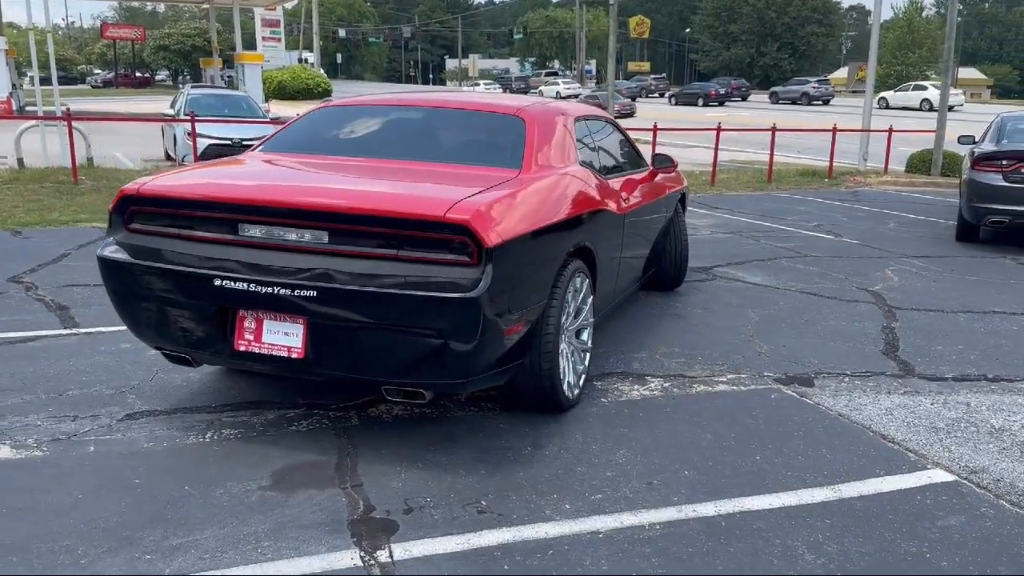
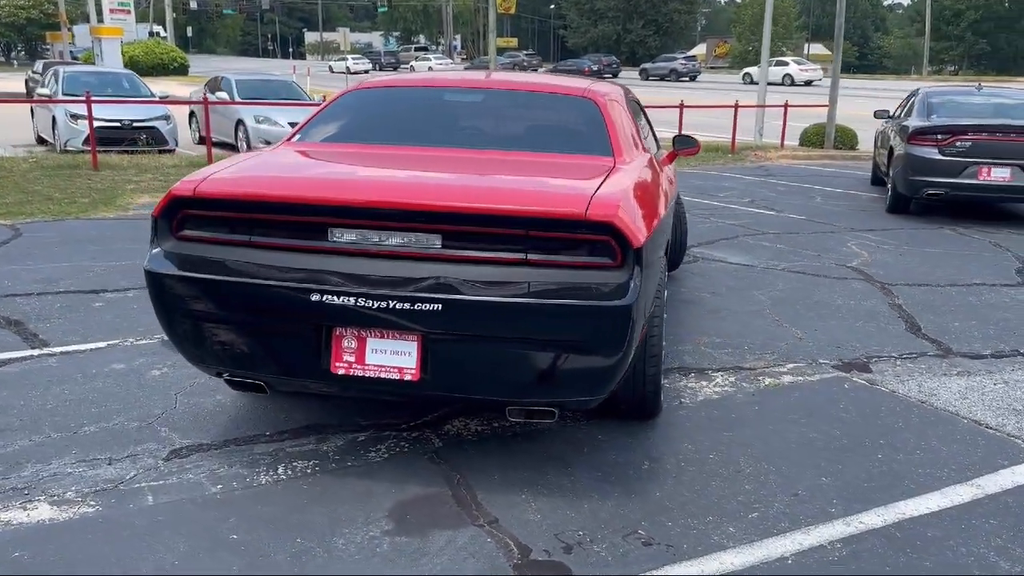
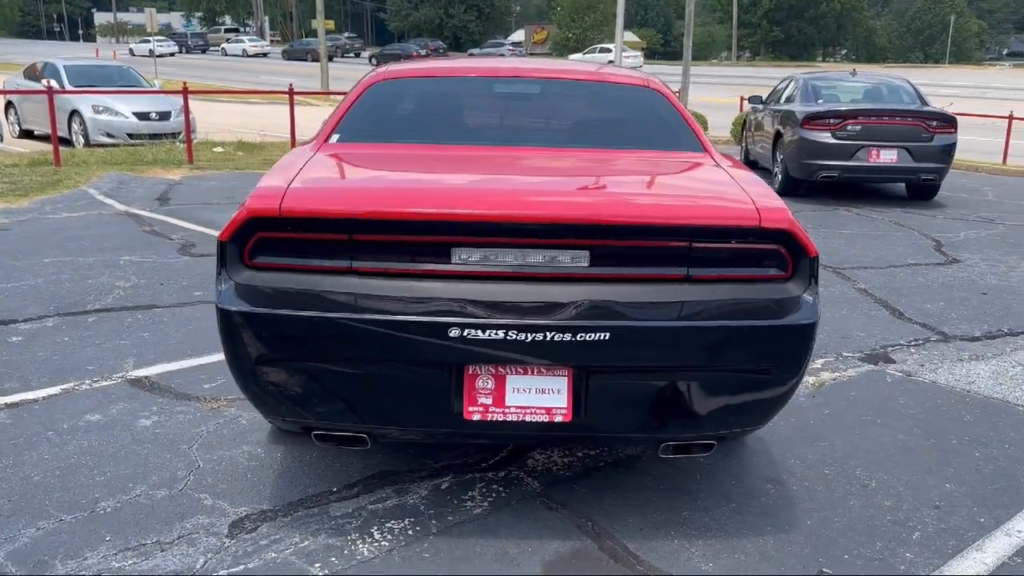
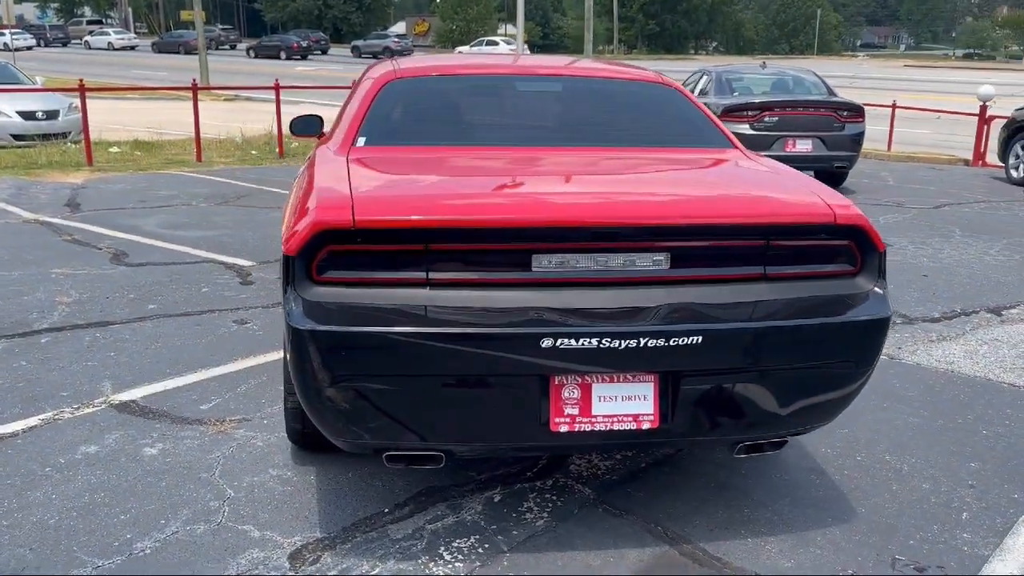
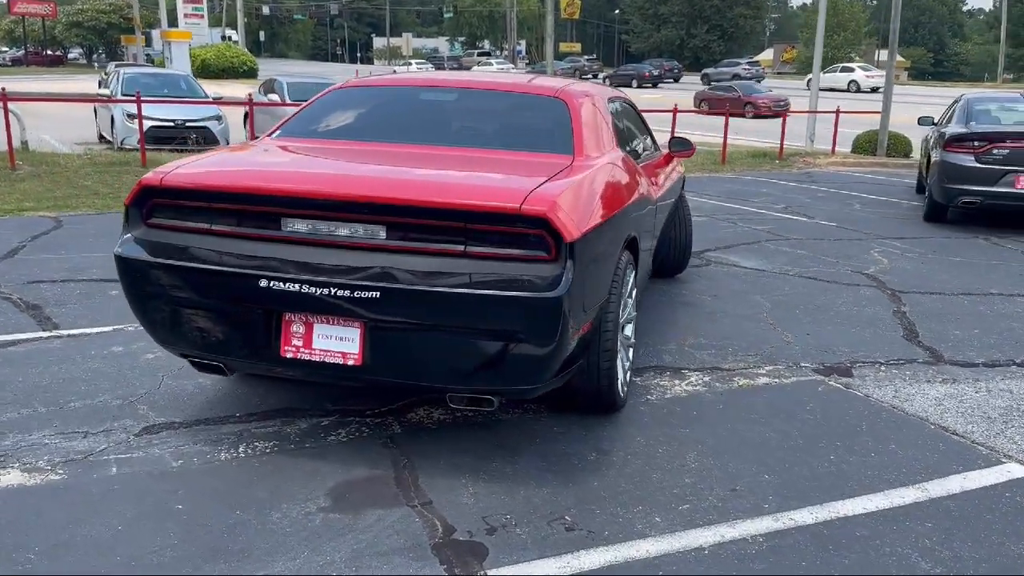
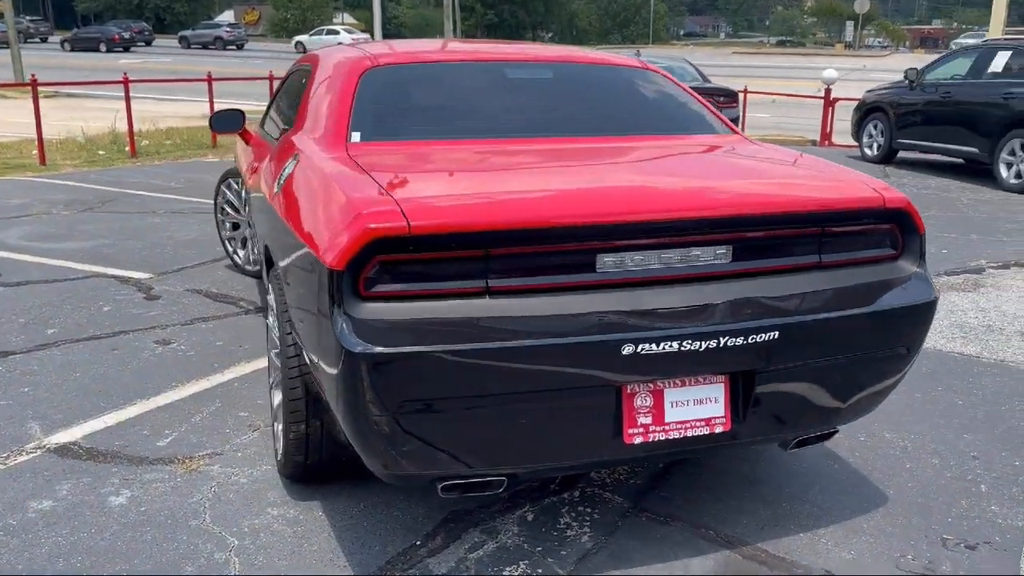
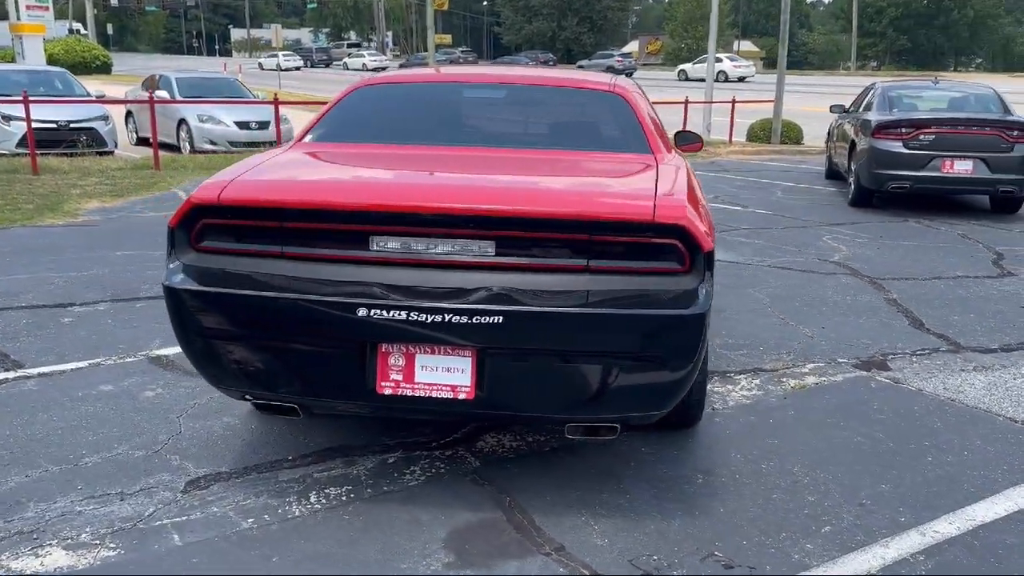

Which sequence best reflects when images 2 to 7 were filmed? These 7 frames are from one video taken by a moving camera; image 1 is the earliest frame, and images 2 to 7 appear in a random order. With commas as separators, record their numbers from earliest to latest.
5, 2, 7, 3, 4, 6
